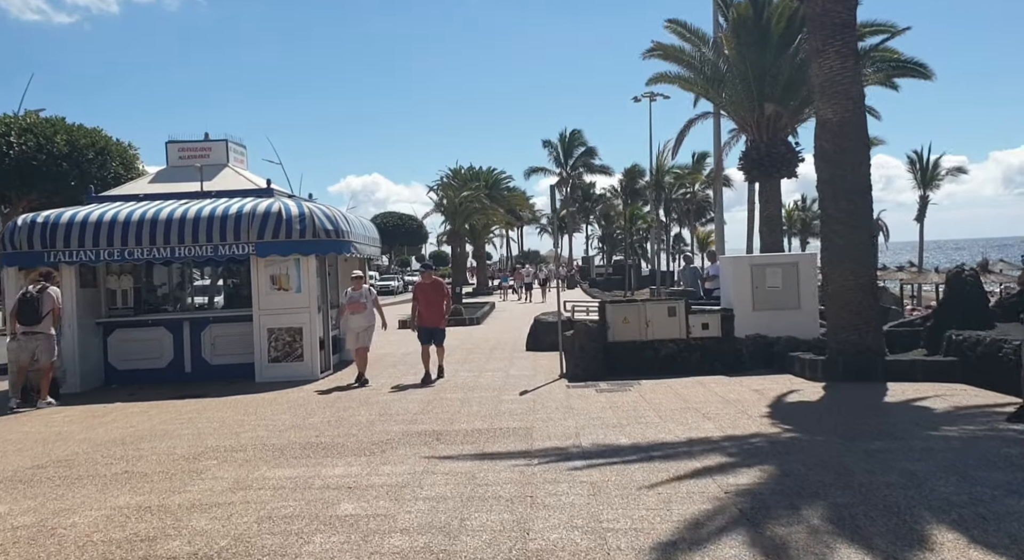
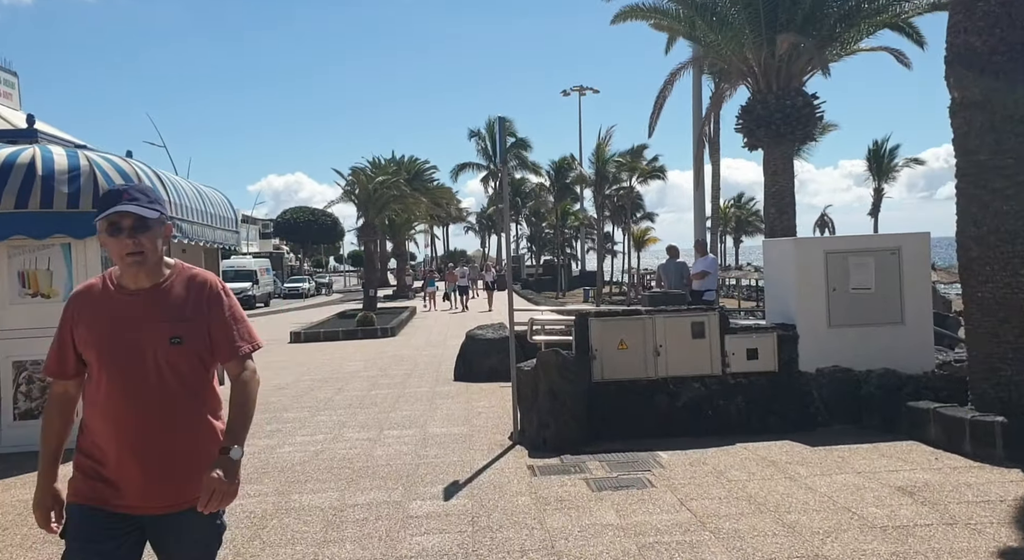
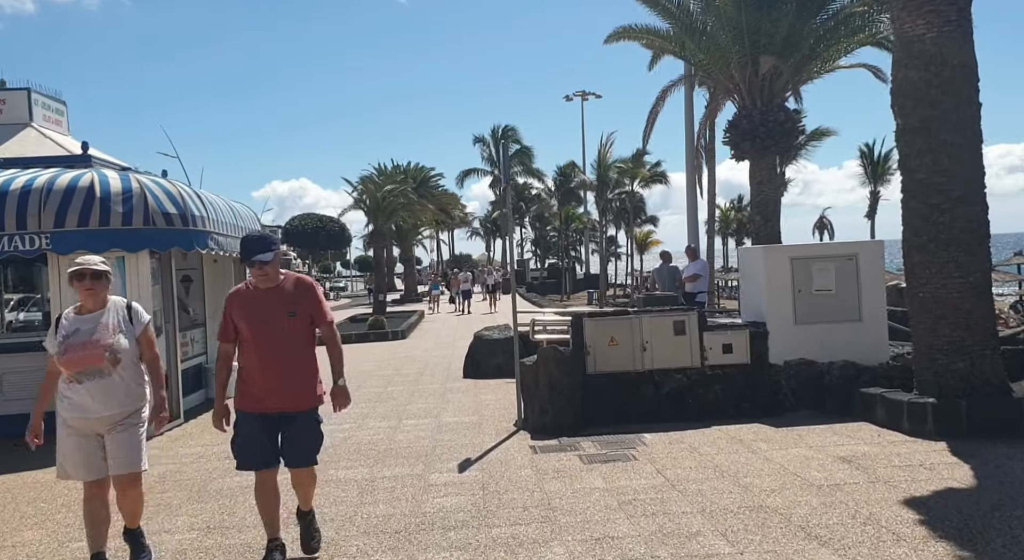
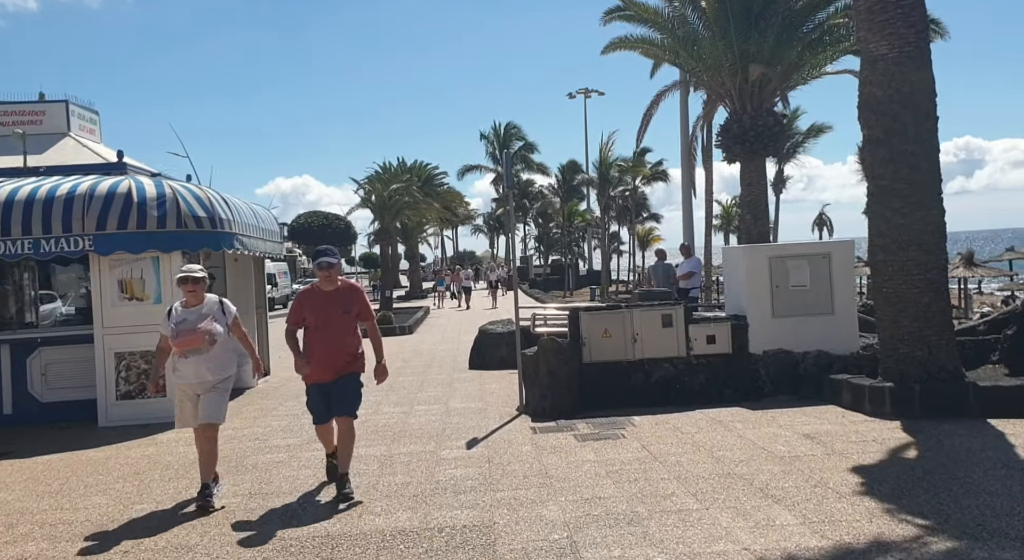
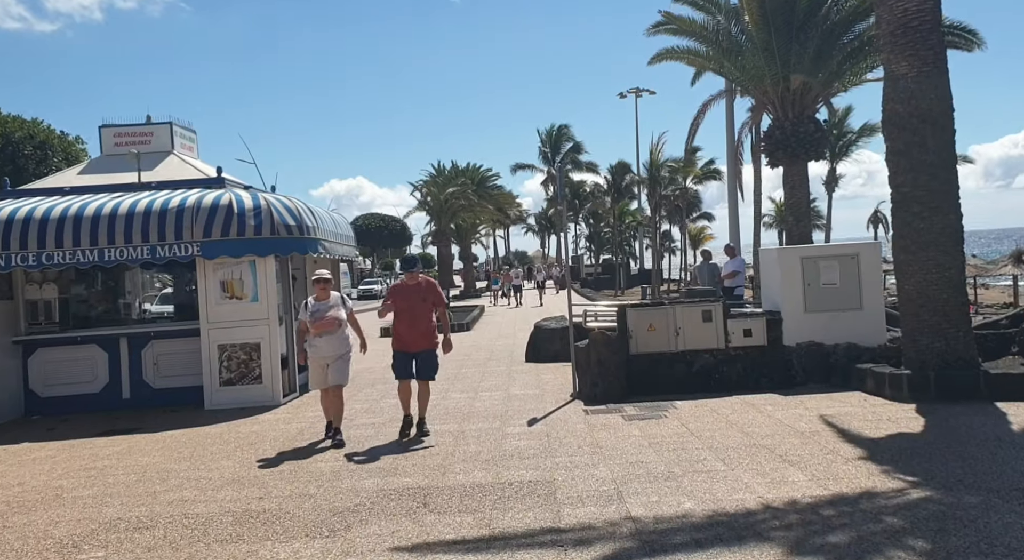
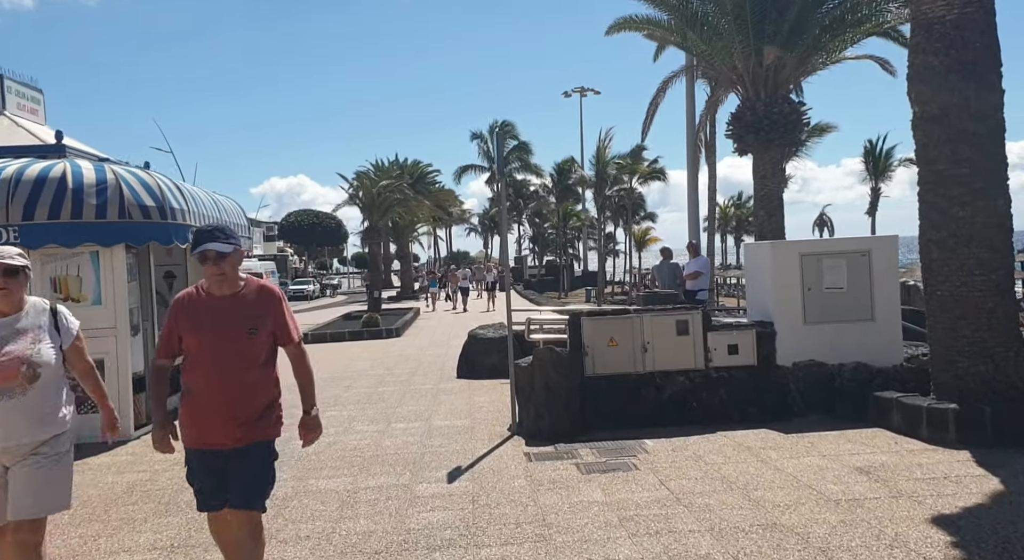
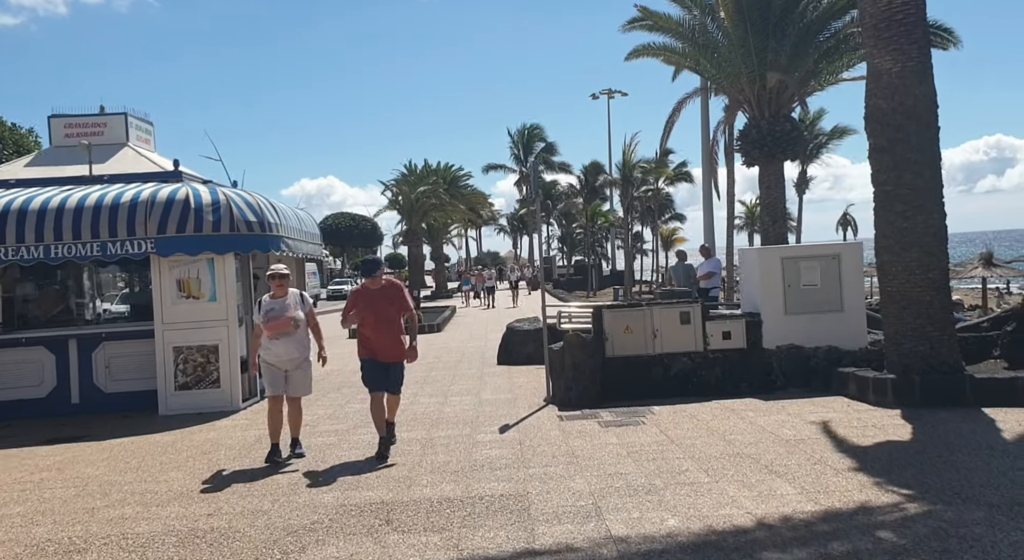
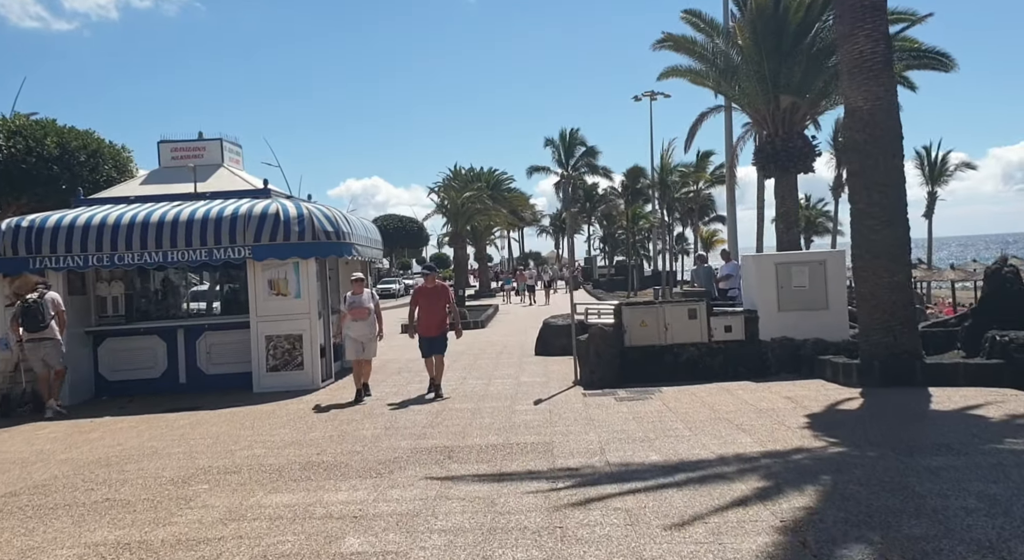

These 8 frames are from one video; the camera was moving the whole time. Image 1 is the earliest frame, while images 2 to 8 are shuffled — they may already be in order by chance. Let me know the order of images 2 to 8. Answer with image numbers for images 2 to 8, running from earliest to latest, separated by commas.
8, 5, 7, 4, 3, 6, 2
